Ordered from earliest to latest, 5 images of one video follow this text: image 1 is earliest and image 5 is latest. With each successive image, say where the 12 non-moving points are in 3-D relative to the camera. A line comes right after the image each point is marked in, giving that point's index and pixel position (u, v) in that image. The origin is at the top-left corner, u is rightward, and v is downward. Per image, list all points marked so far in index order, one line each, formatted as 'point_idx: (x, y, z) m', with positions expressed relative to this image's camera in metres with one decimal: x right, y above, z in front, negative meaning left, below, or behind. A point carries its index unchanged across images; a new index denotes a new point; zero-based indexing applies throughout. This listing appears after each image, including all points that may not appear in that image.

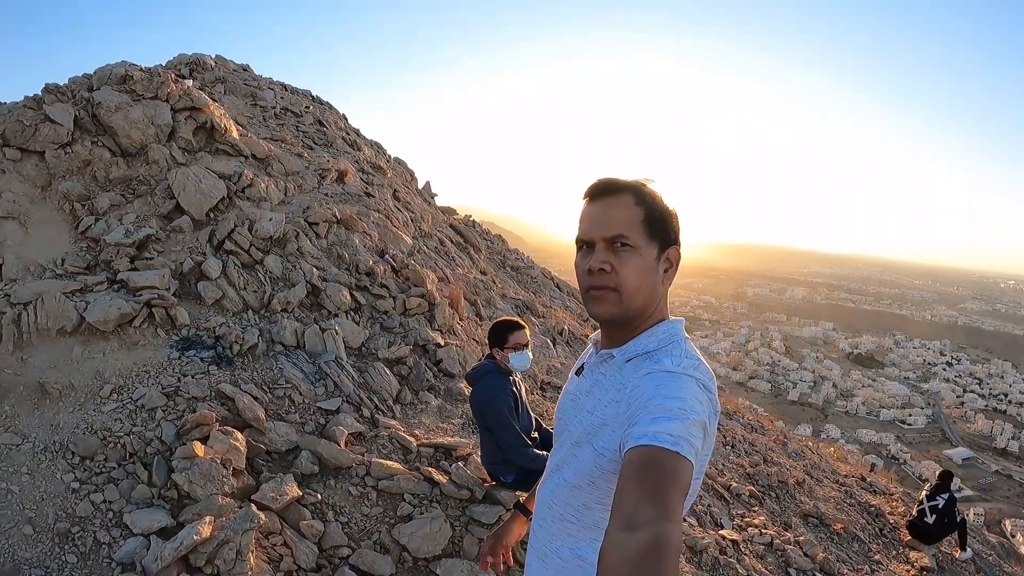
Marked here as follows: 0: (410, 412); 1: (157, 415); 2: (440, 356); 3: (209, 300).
0: (-0.9, -1.0, +4.9) m
1: (-2.4, -0.9, +3.8) m
2: (-0.8, -0.7, +5.9) m
3: (-2.7, -0.1, +5.1) m
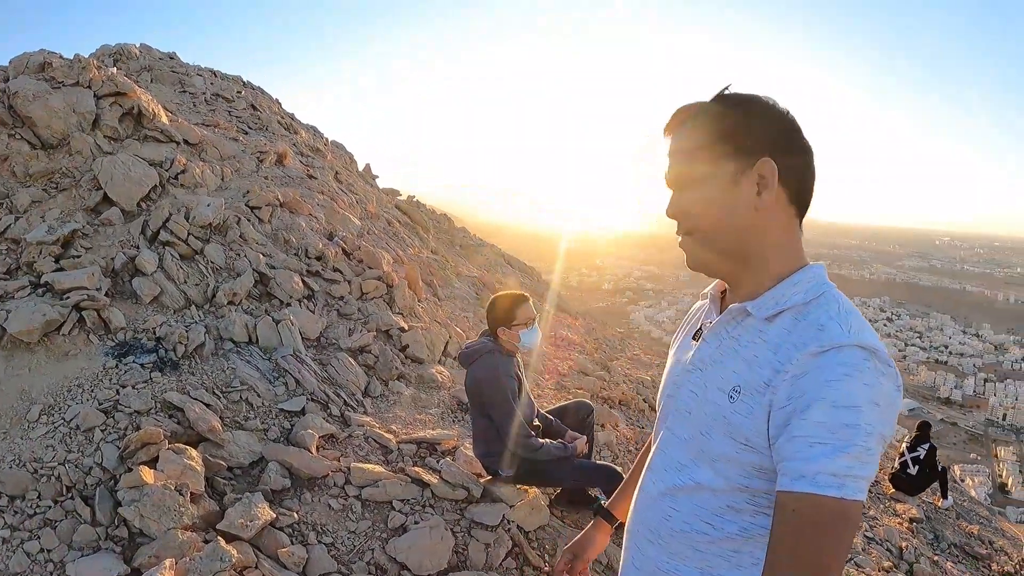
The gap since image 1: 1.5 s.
0: (-1.0, -0.9, +4.6) m
1: (-2.4, -0.9, +3.4) m
2: (-1.0, -0.5, +5.5) m
3: (-2.9, -0.1, +4.5) m
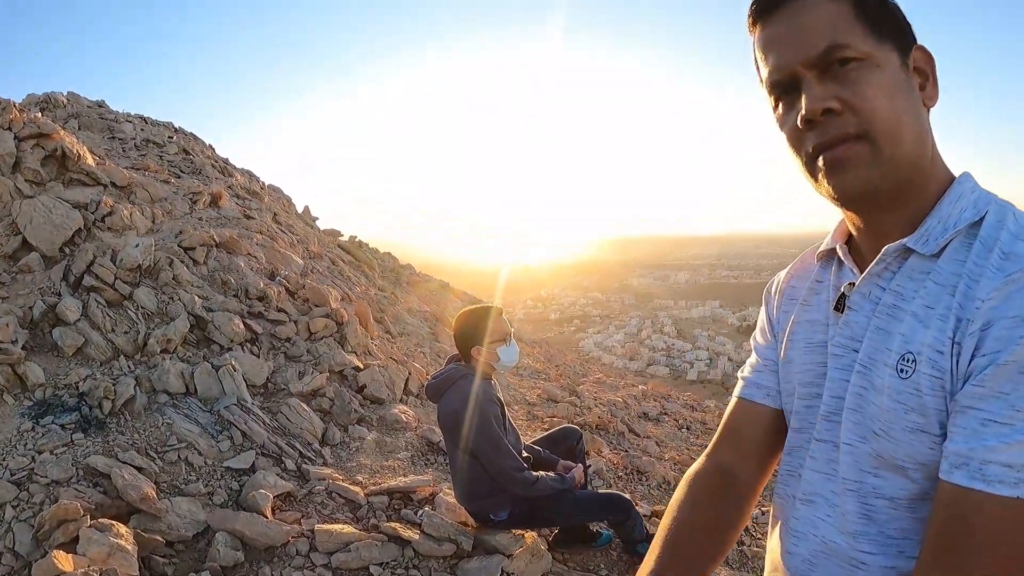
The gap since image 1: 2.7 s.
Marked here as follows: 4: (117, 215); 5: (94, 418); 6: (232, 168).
0: (-1.2, -1.2, +4.1) m
1: (-2.5, -1.1, +2.8) m
2: (-1.3, -0.8, +5.1) m
3: (-3.1, -0.4, +4.0) m
4: (-3.6, +0.7, +5.2) m
5: (-2.6, -0.8, +3.5) m
6: (-5.5, +2.5, +11.3) m
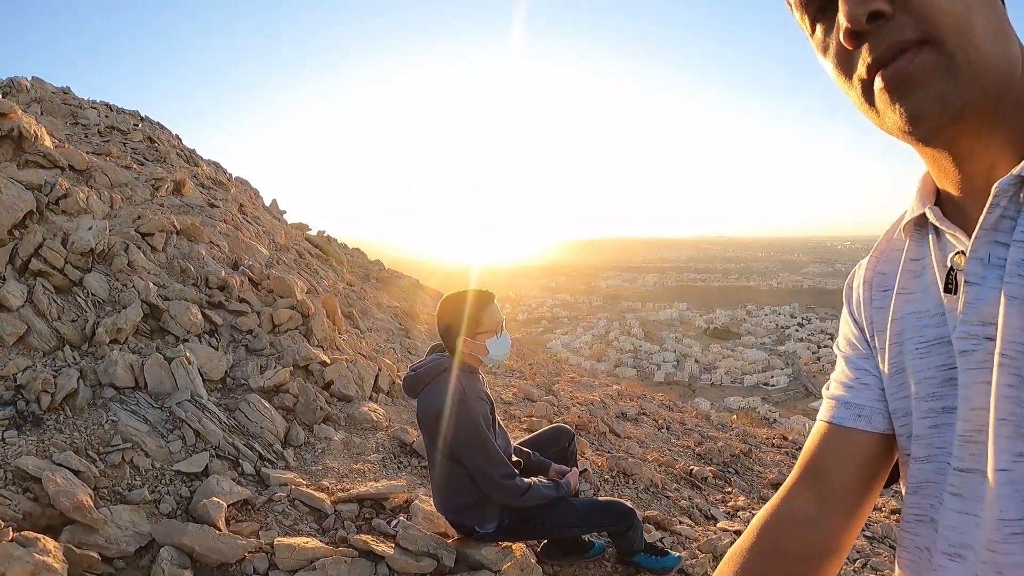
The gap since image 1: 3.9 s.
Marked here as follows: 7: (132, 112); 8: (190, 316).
0: (-1.3, -1.1, +3.8) m
1: (-2.6, -1.0, +2.4) m
2: (-1.5, -0.7, +4.7) m
3: (-3.2, -0.3, +3.5) m
4: (-3.8, +0.8, +4.8) m
5: (-2.7, -0.7, +3.1) m
6: (-5.9, +2.6, +10.7) m
7: (-7.0, +3.4, +10.3) m
8: (-2.5, -0.2, +4.4) m
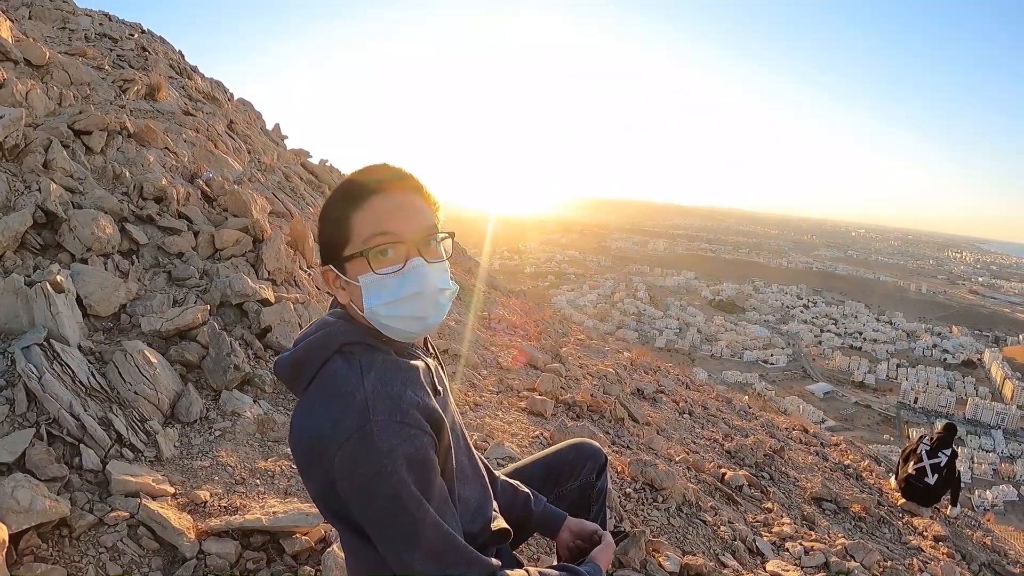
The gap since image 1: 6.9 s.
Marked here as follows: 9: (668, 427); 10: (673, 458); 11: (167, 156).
0: (-1.4, -0.7, +2.7) m
1: (-2.6, -0.6, +1.3) m
2: (-1.5, -0.2, +3.6) m
3: (-3.2, +0.2, +2.4) m
4: (-3.7, +1.5, +3.5) m
5: (-2.7, -0.2, +2.0) m
6: (-5.6, +4.0, +9.3) m
7: (-6.6, +4.8, +8.9) m
8: (-2.4, +0.3, +3.3) m
9: (+1.3, -1.2, +5.0) m
10: (+1.1, -1.2, +4.1) m
11: (-2.9, +1.1, +4.5) m
